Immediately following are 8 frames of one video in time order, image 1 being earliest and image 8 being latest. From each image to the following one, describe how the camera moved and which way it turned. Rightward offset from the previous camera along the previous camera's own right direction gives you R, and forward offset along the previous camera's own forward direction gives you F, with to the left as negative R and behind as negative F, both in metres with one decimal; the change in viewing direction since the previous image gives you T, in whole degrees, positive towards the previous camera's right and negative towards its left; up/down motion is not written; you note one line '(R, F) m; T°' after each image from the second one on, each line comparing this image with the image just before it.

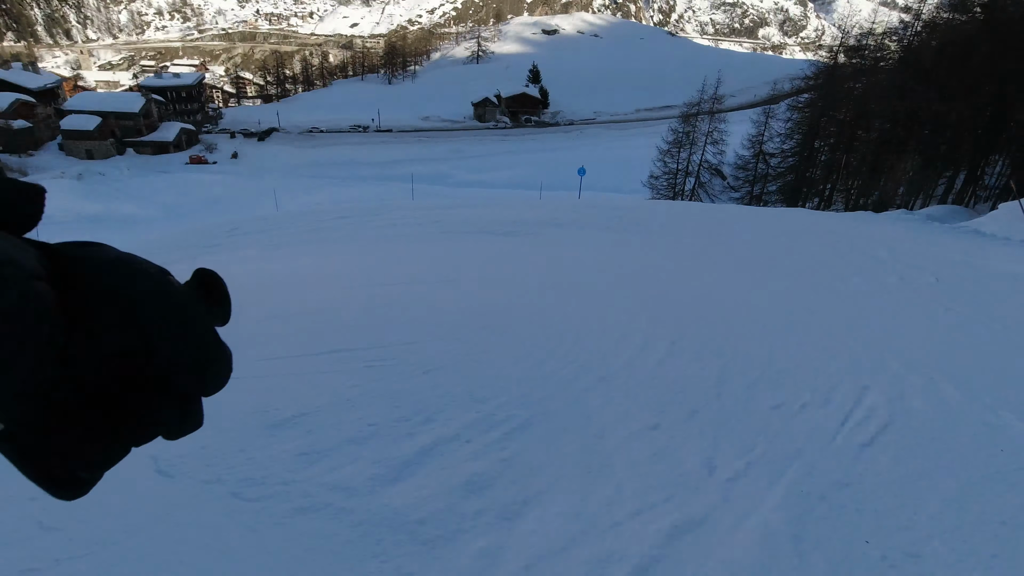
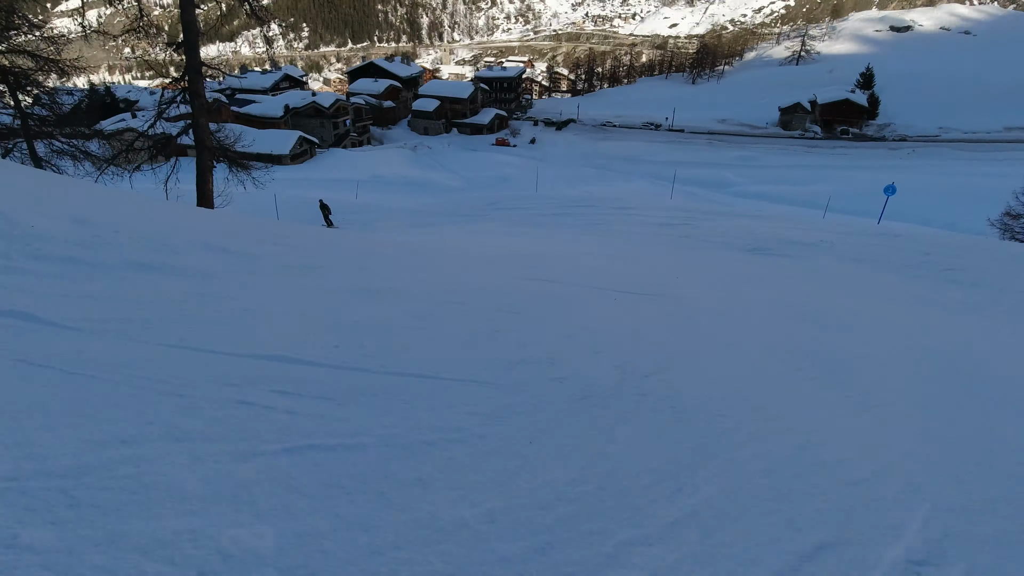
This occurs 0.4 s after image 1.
(+0.4, +0.7) m; -26°
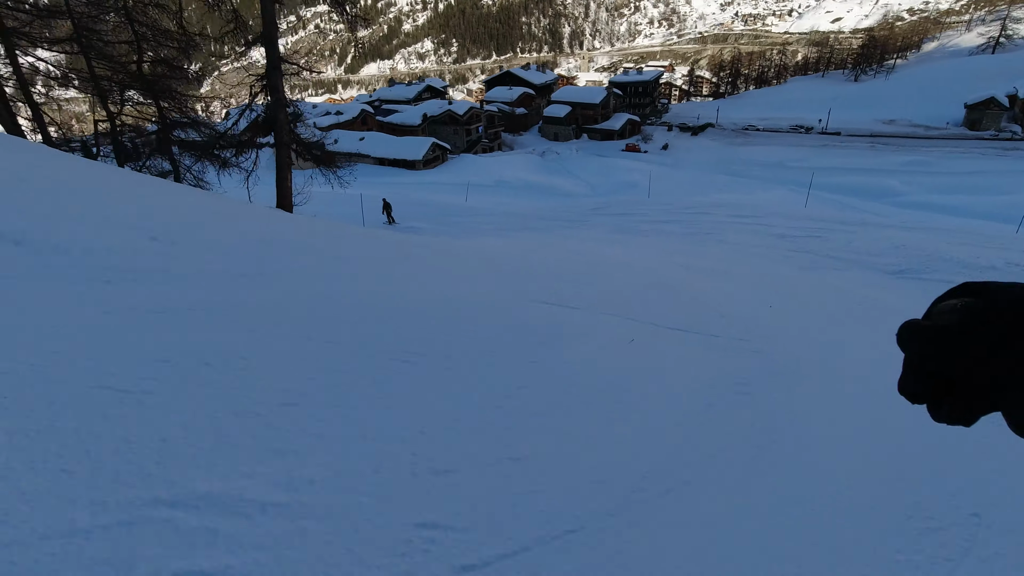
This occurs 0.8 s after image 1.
(+0.5, +0.9) m; -13°
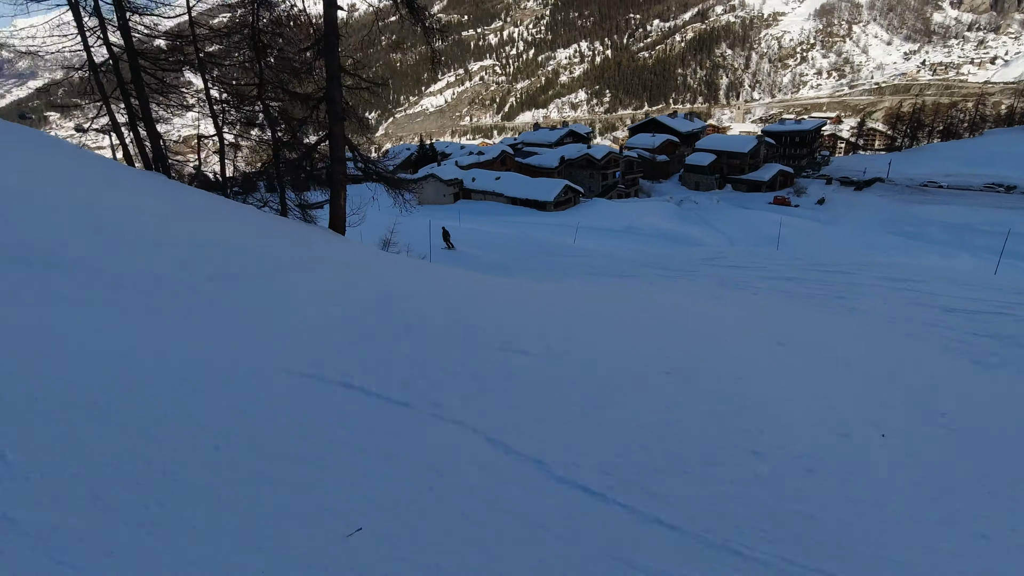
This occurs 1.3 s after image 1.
(+0.7, +1.2) m; -14°
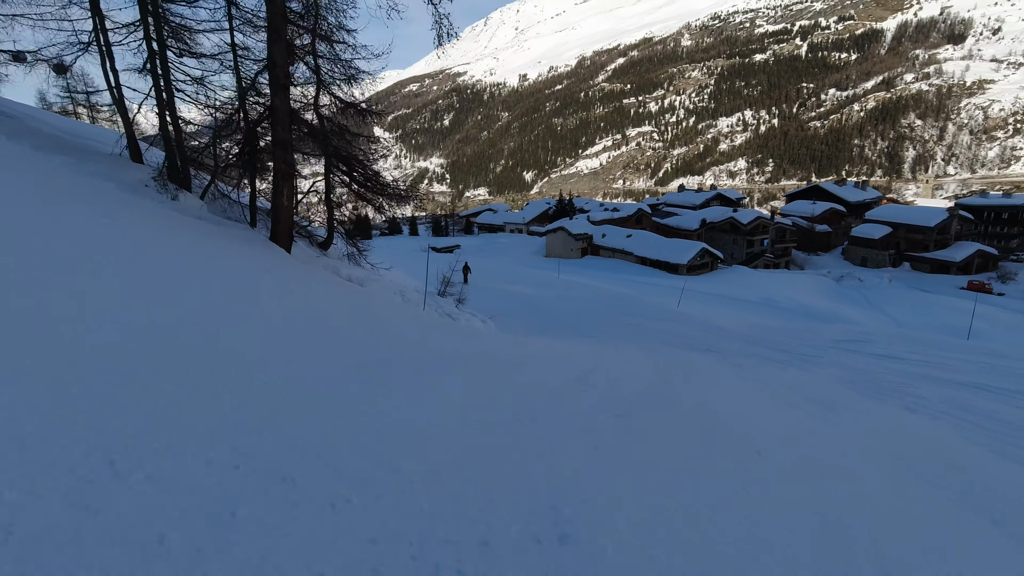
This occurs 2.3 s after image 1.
(+1.1, +2.2) m; -14°
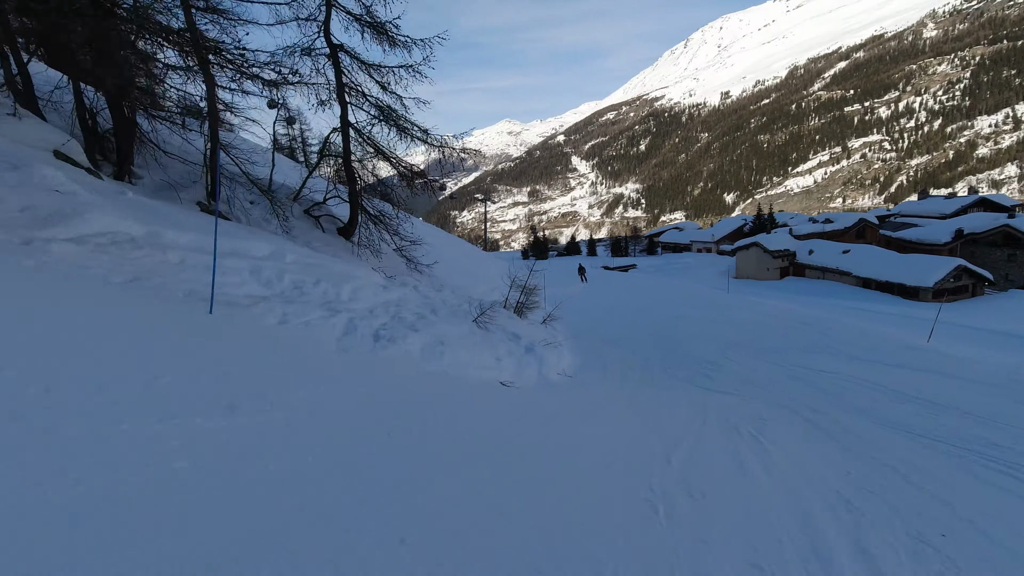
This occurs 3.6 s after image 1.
(+1.0, +3.8) m; -19°
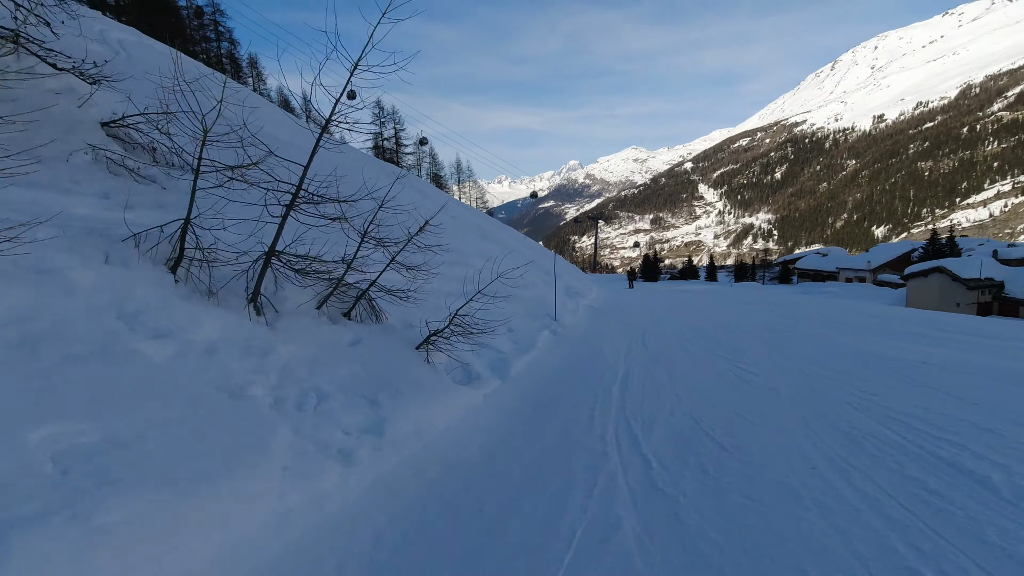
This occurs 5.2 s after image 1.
(+1.2, +5.6) m; -12°
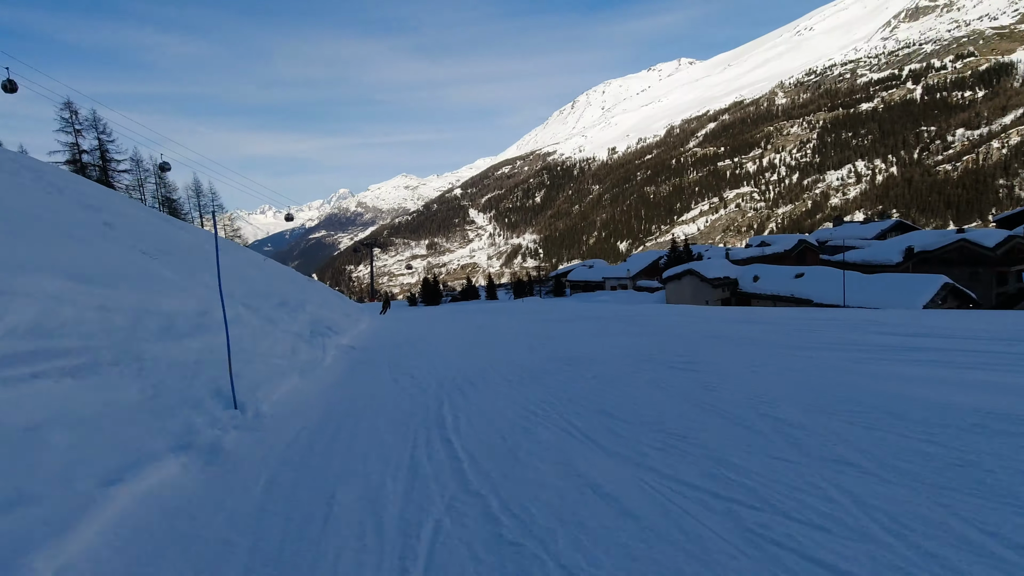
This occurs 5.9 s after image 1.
(+0.5, +2.5) m; +22°
